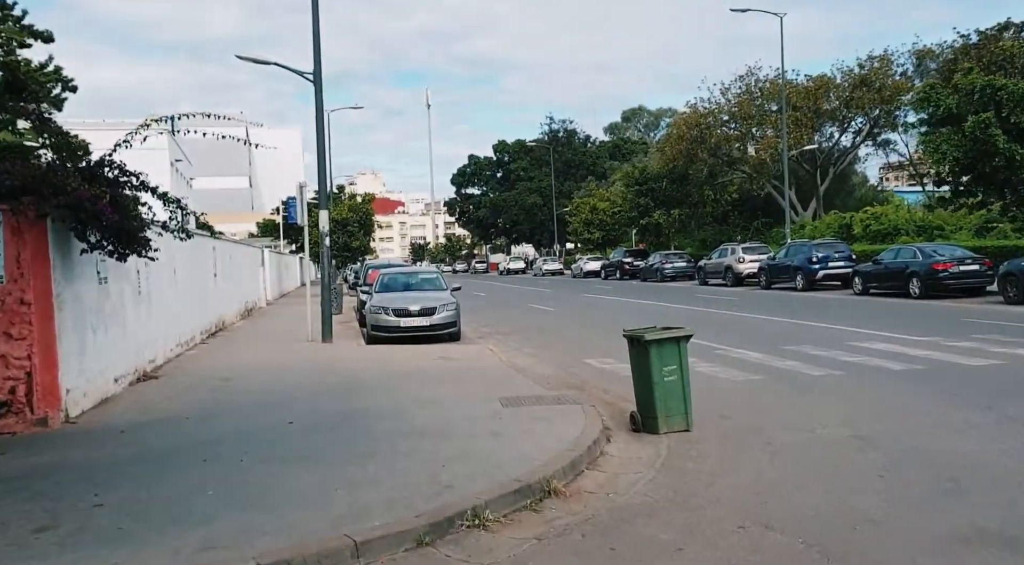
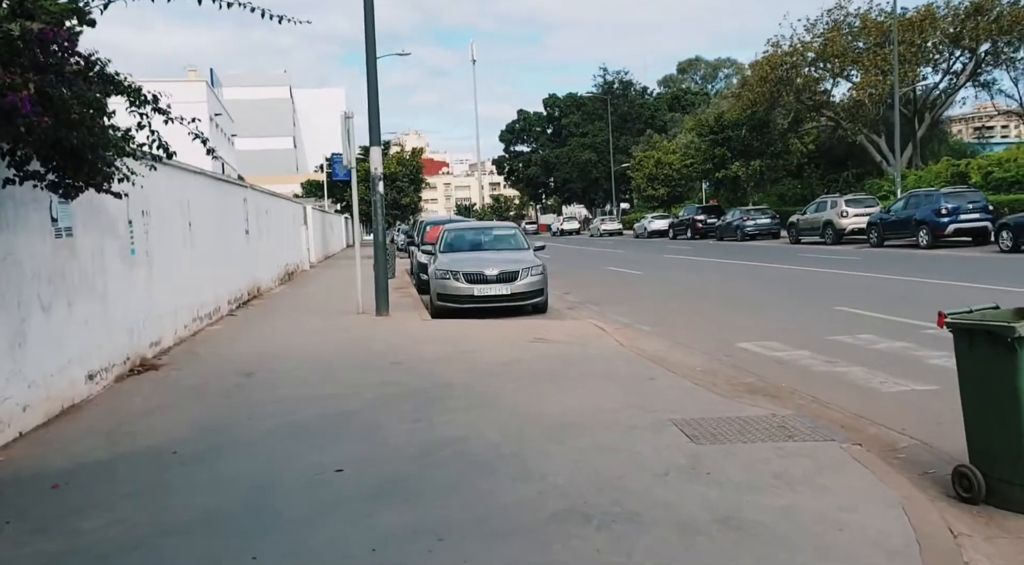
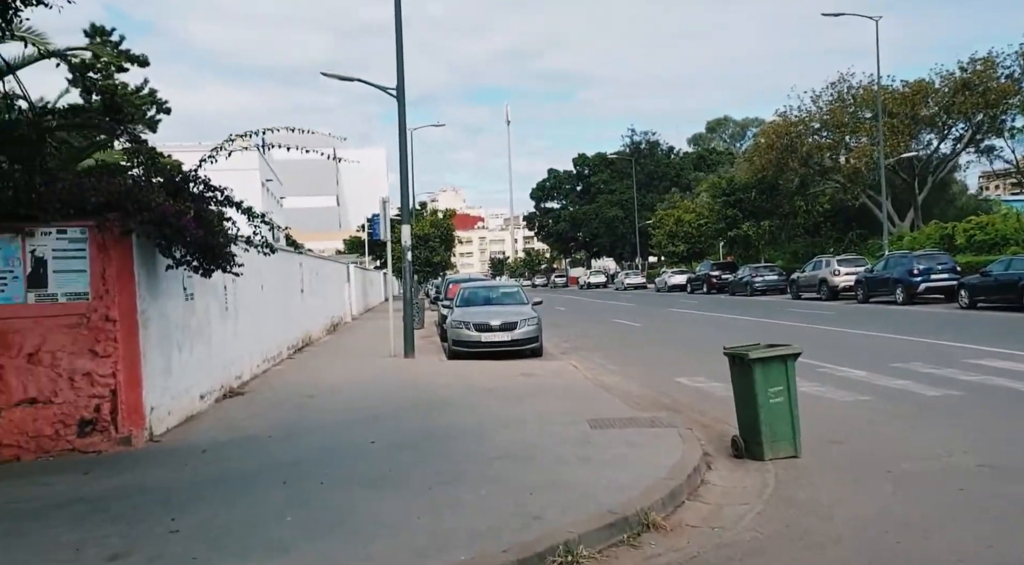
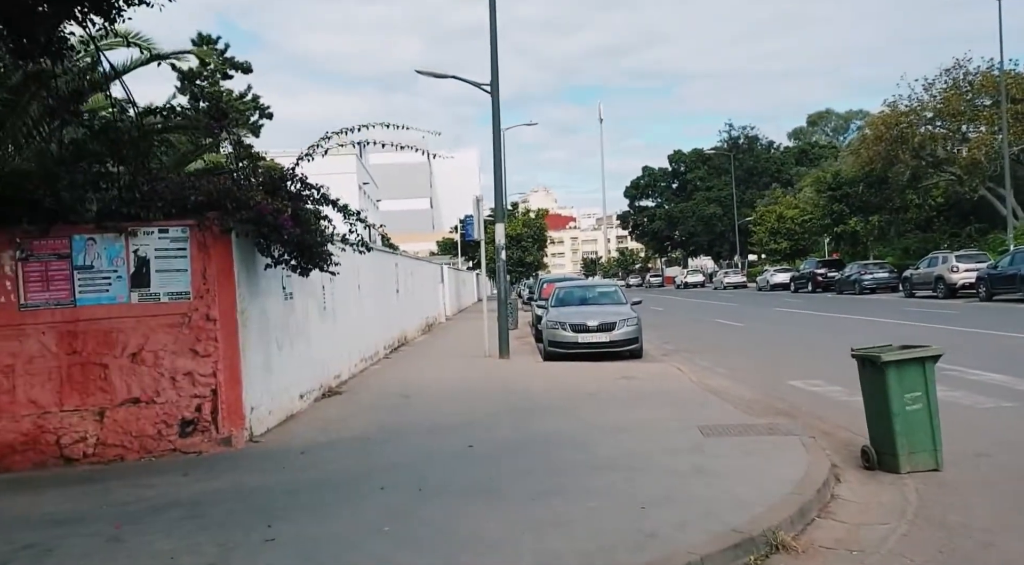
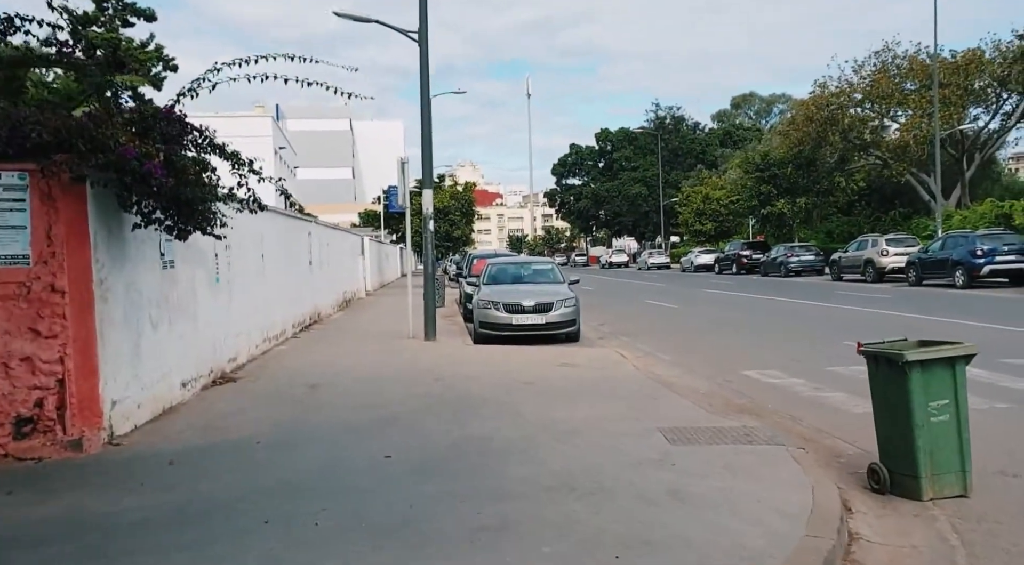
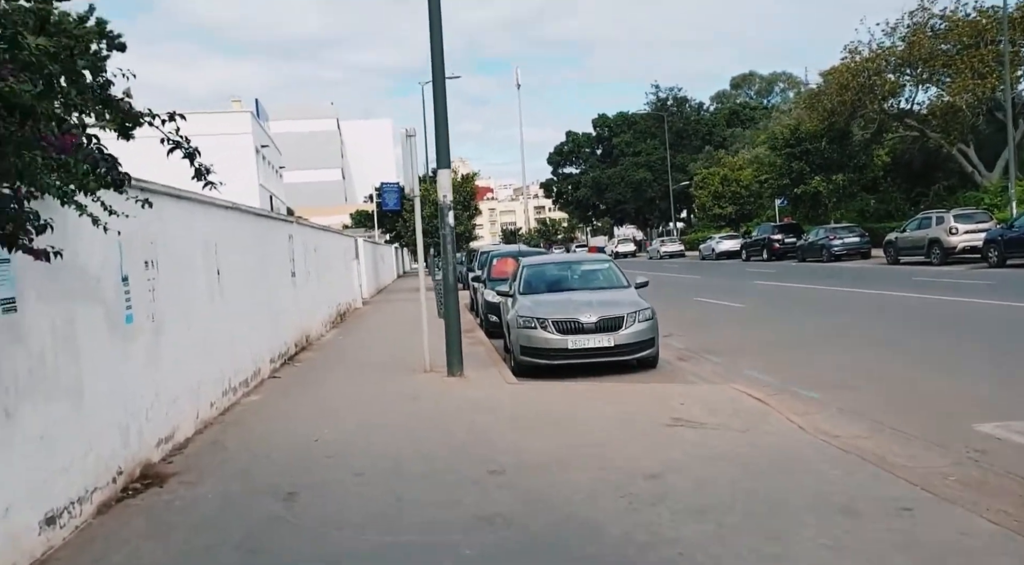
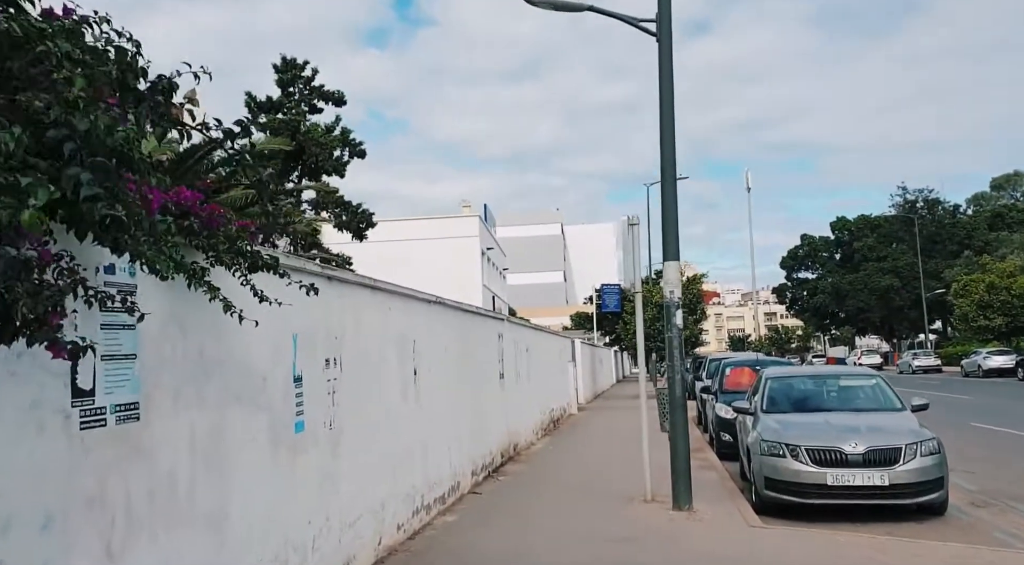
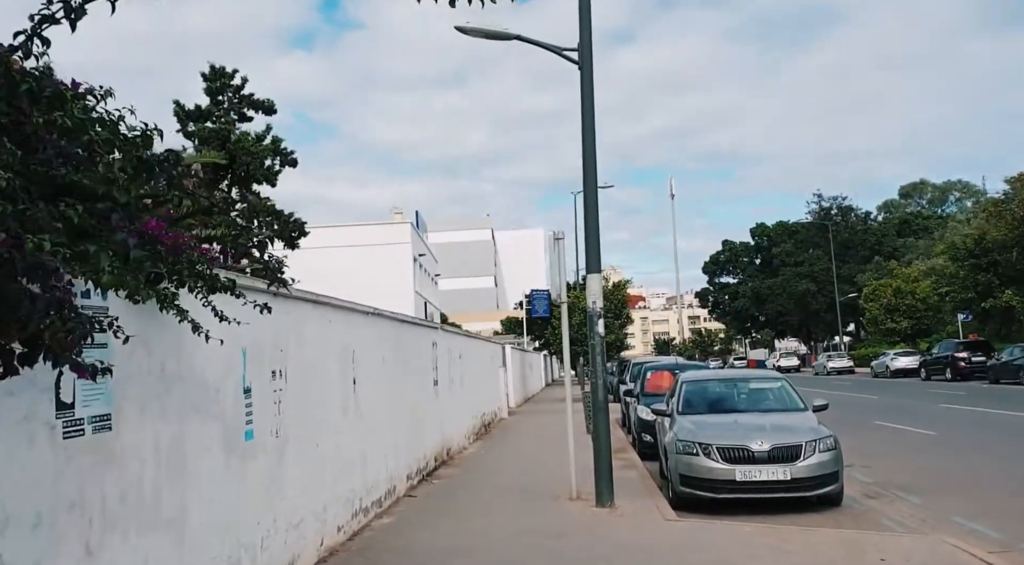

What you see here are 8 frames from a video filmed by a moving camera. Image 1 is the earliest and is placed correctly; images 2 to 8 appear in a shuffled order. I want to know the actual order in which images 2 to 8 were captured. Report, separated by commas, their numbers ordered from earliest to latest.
3, 4, 5, 2, 6, 8, 7
